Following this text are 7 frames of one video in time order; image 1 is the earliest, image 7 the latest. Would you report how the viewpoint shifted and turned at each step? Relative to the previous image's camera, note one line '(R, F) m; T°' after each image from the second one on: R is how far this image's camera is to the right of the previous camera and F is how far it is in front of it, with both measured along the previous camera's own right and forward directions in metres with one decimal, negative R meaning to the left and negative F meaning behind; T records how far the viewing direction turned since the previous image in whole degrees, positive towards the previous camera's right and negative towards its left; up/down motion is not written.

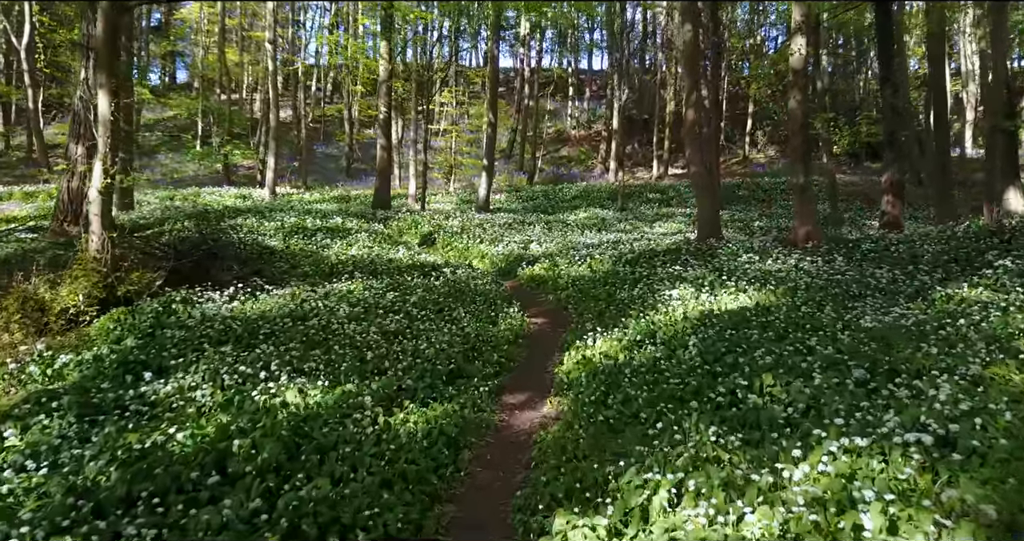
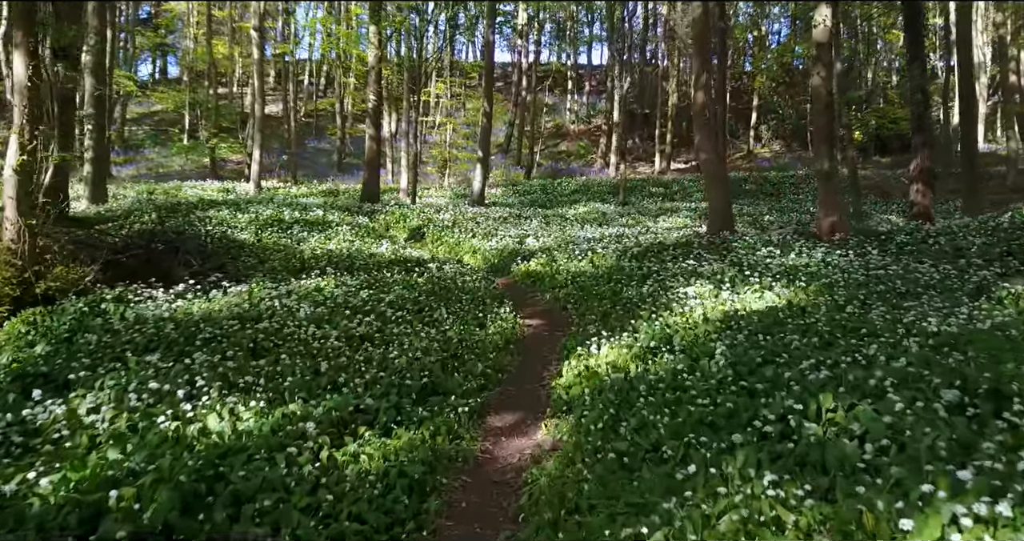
(+0.1, +1.5) m; 0°
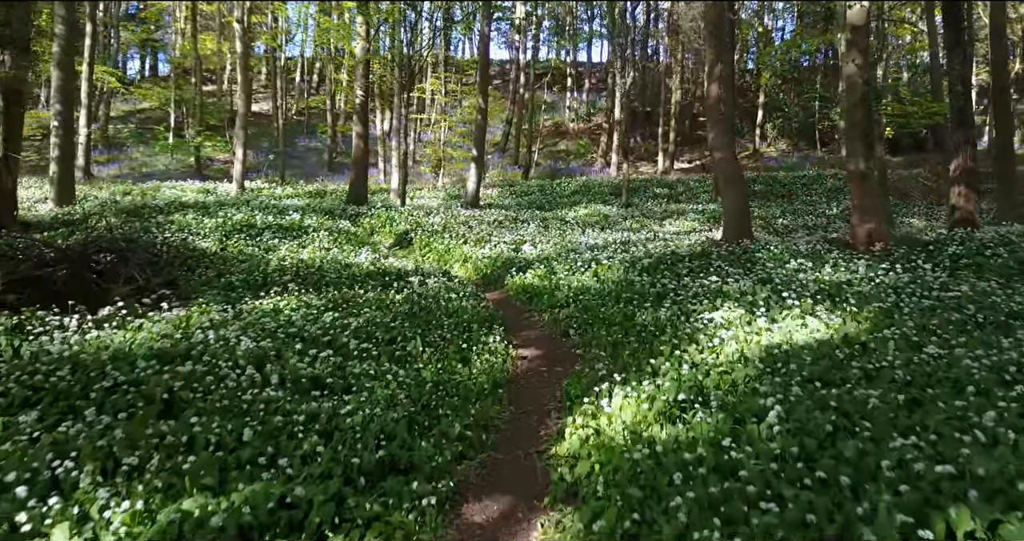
(+0.1, +1.7) m; 0°
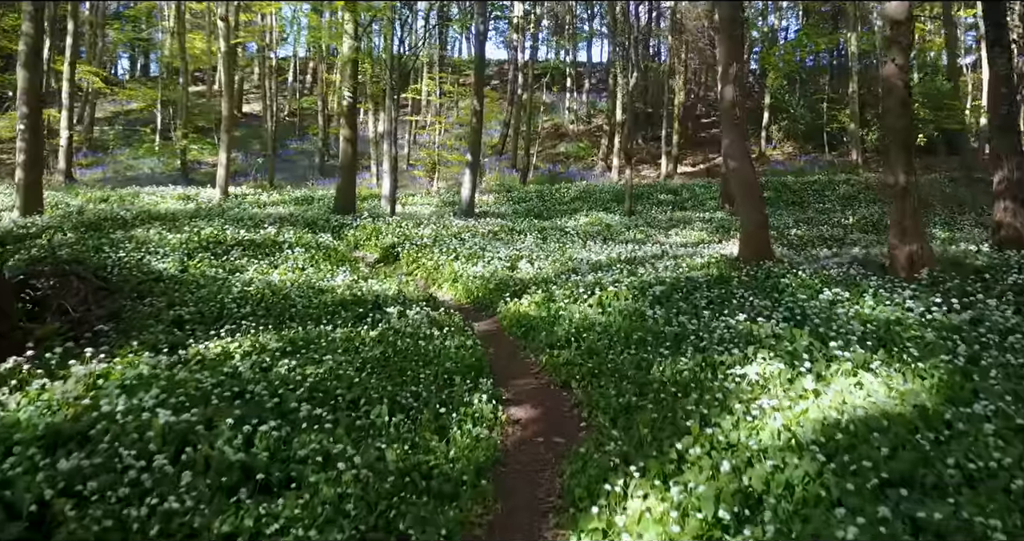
(+0.1, +1.5) m; 0°
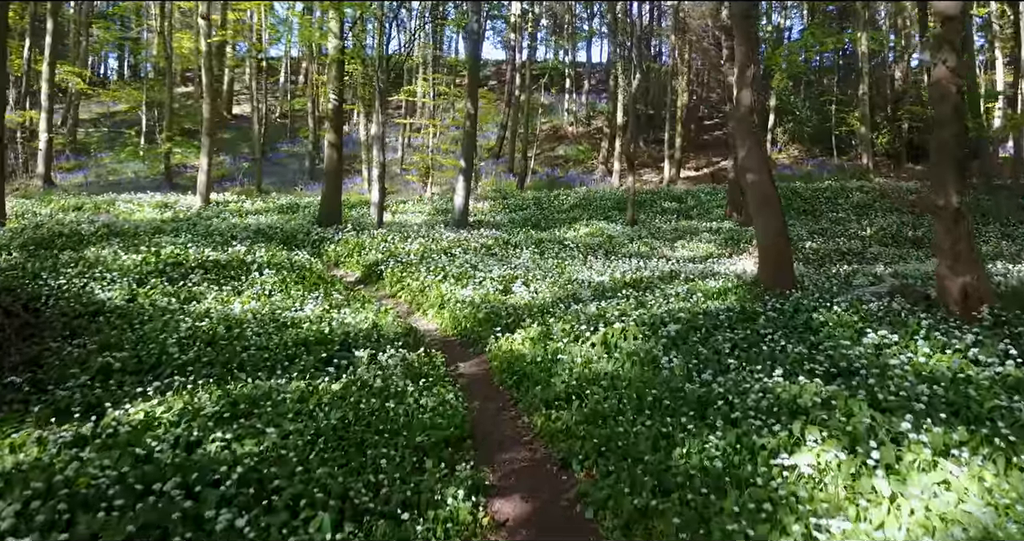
(+0.1, +1.5) m; 0°
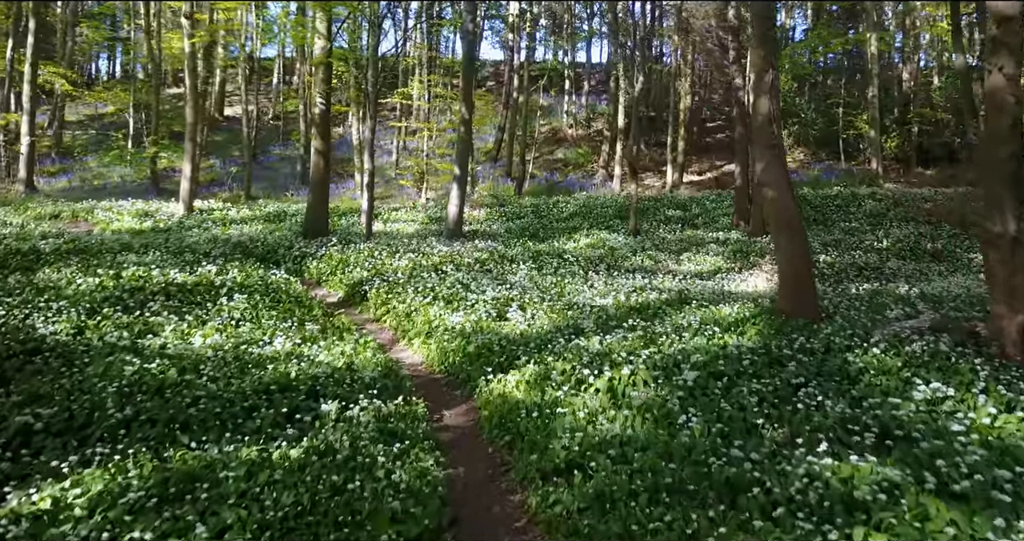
(+0.1, +1.2) m; 0°
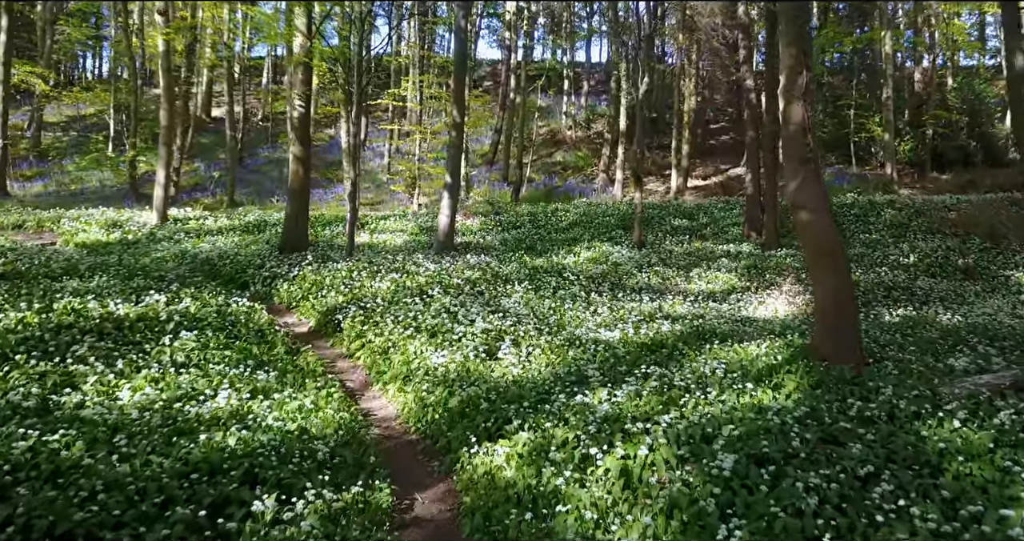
(+0.1, +1.7) m; 0°
